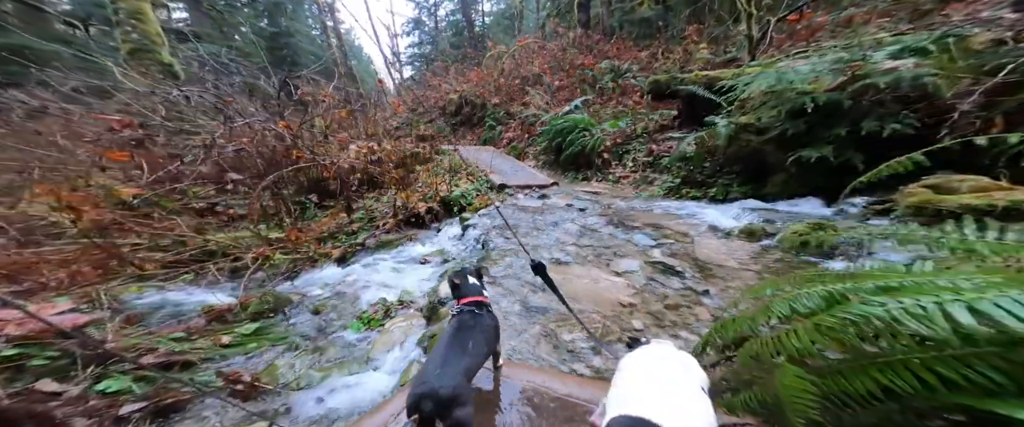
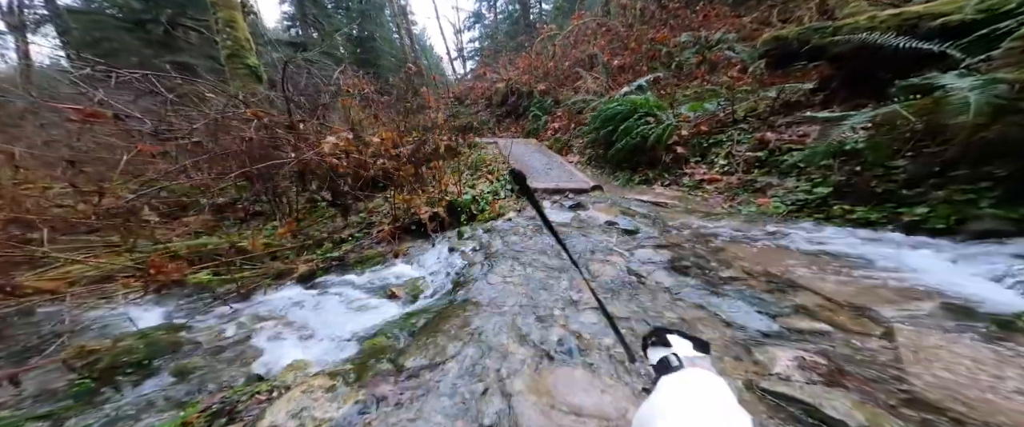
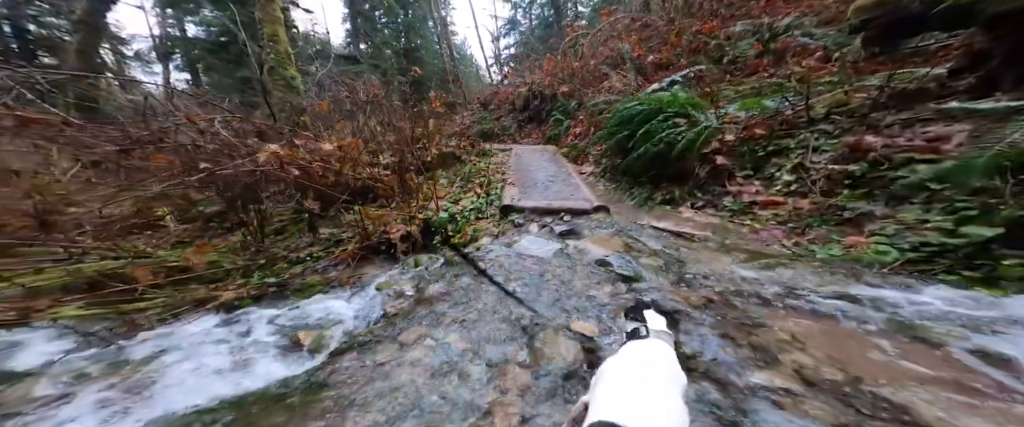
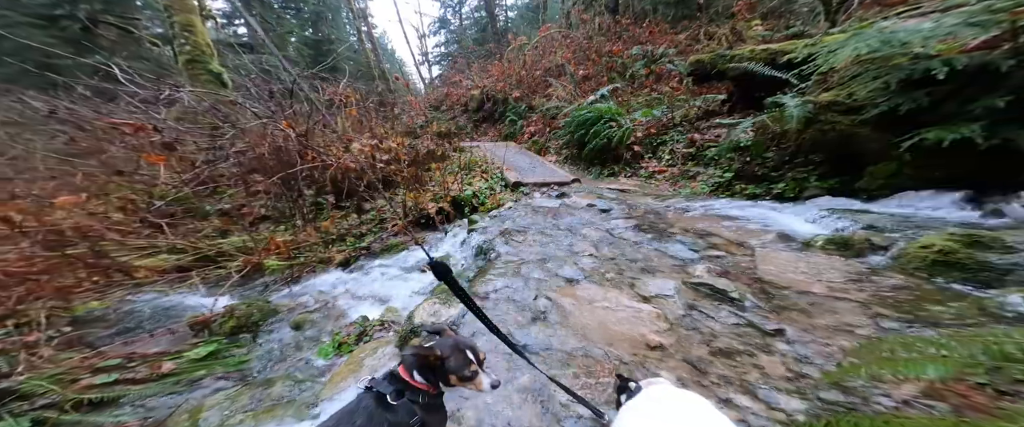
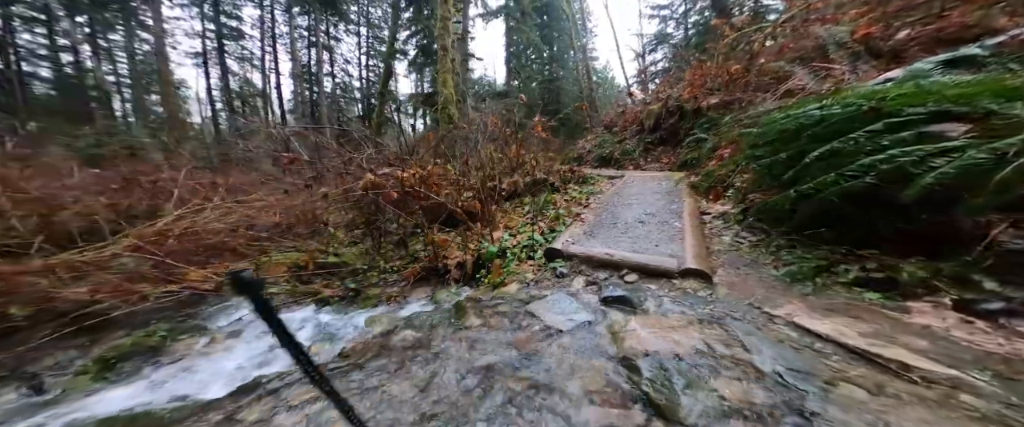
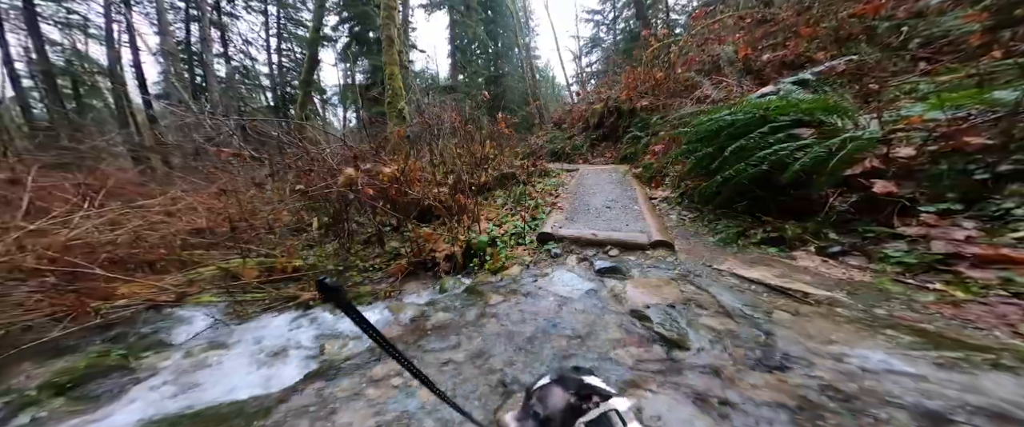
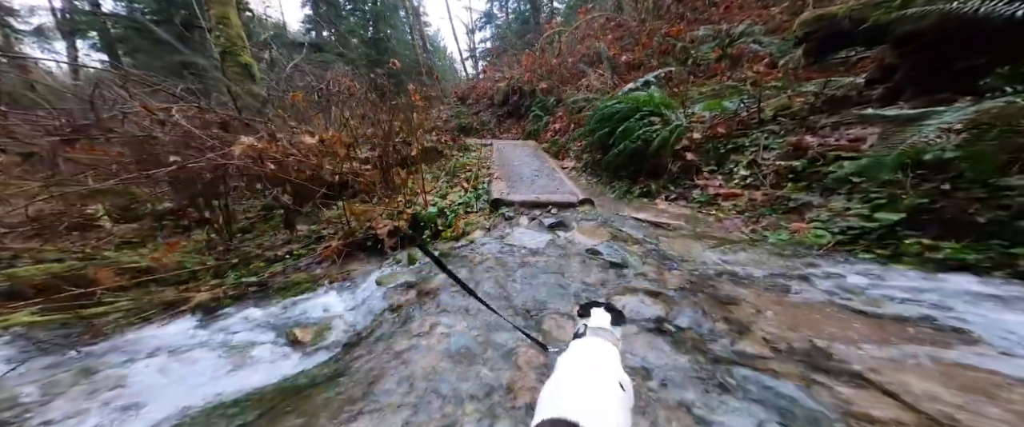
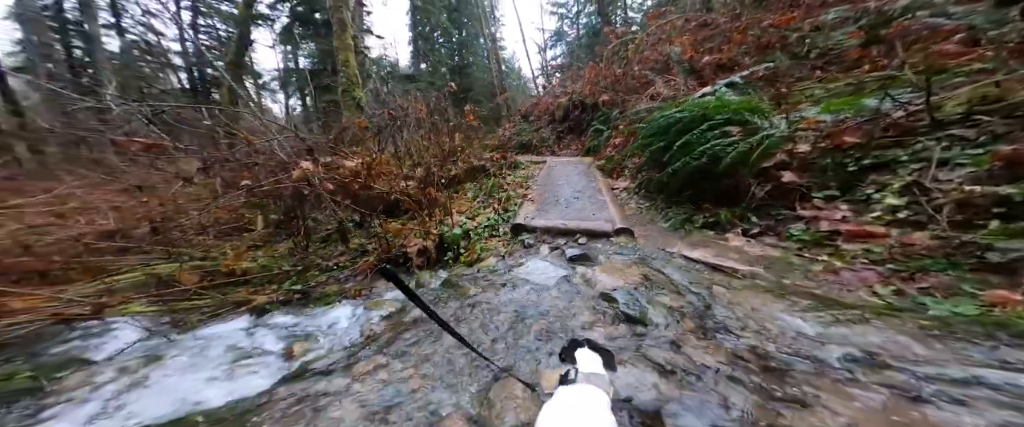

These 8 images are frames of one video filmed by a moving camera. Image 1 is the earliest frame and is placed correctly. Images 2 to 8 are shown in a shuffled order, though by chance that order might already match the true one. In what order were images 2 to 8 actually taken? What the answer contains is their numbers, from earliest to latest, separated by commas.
4, 2, 7, 3, 8, 6, 5
